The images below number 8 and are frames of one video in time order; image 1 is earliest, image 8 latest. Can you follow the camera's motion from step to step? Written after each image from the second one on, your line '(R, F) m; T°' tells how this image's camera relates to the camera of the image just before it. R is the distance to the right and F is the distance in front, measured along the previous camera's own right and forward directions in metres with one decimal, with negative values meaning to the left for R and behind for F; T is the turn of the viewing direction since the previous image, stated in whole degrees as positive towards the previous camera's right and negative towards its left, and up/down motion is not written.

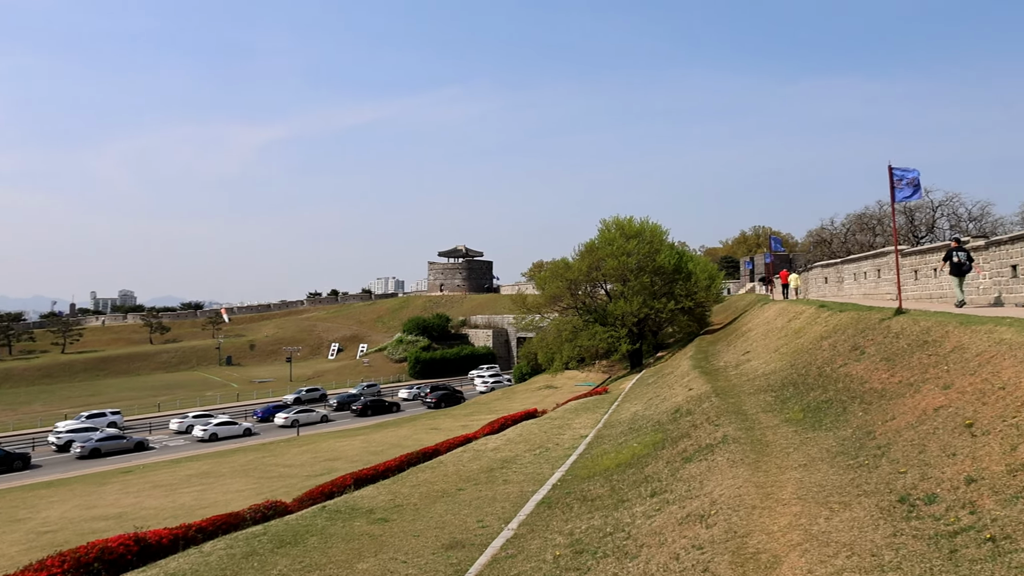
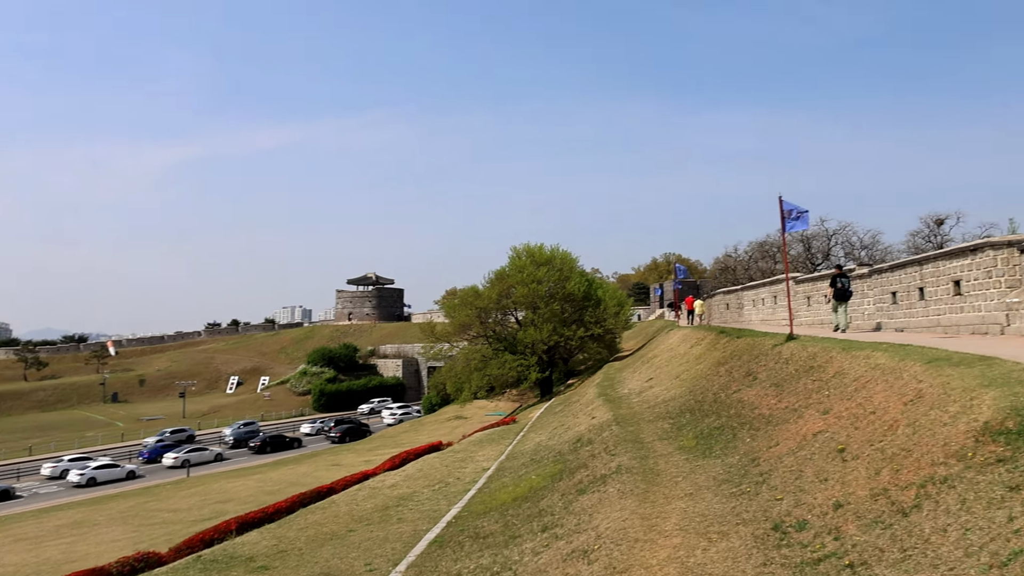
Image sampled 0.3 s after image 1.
(+0.4, +0.1) m; +5°
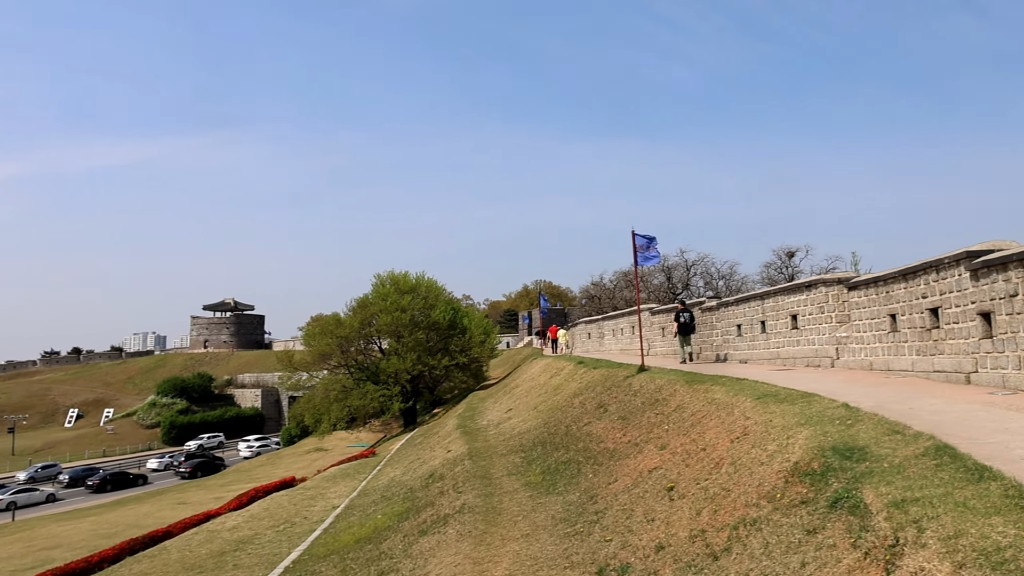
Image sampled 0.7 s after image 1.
(+0.5, +0.2) m; +8°
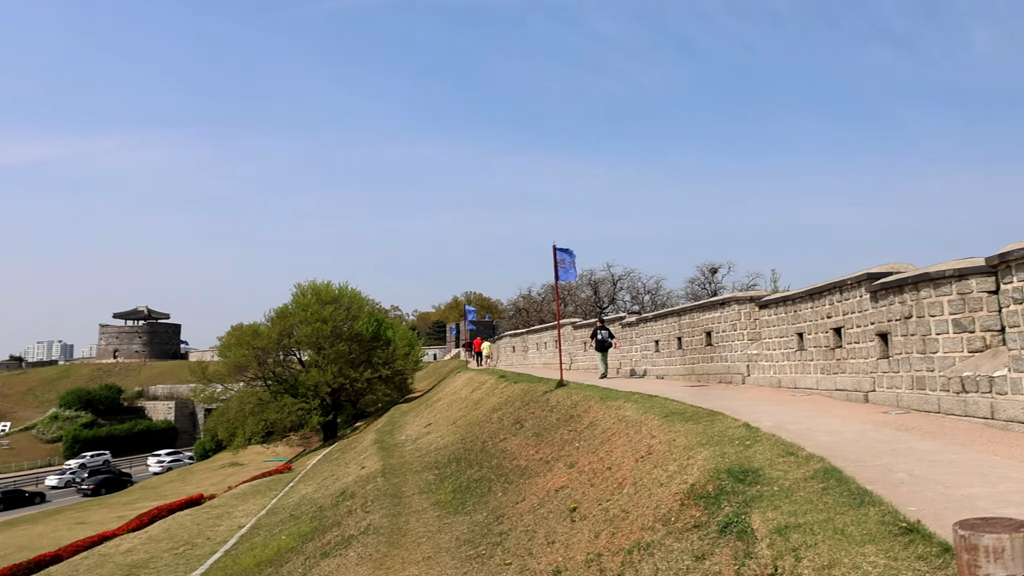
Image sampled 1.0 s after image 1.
(+0.3, +0.2) m; +5°
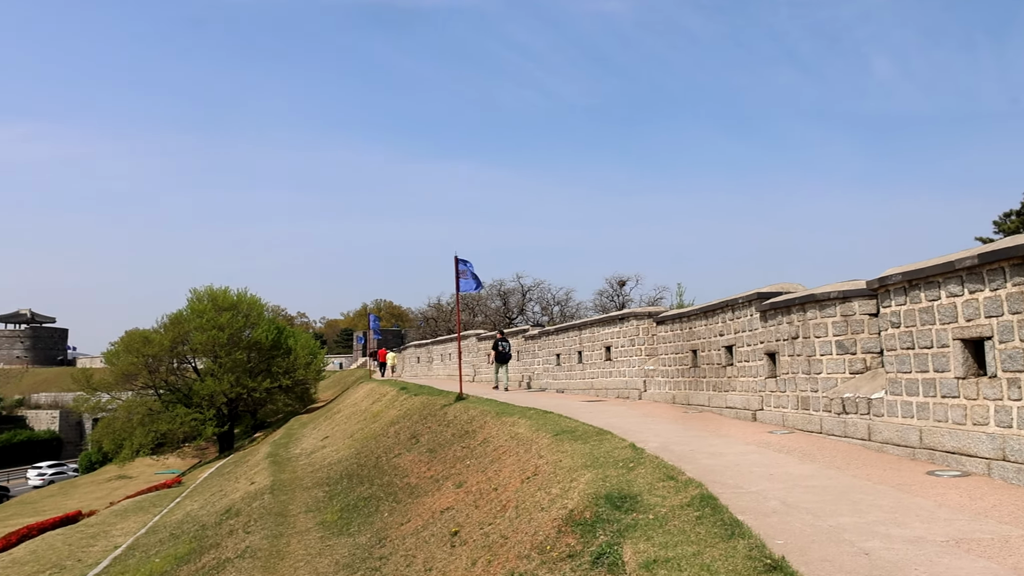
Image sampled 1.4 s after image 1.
(+0.3, +0.4) m; +6°
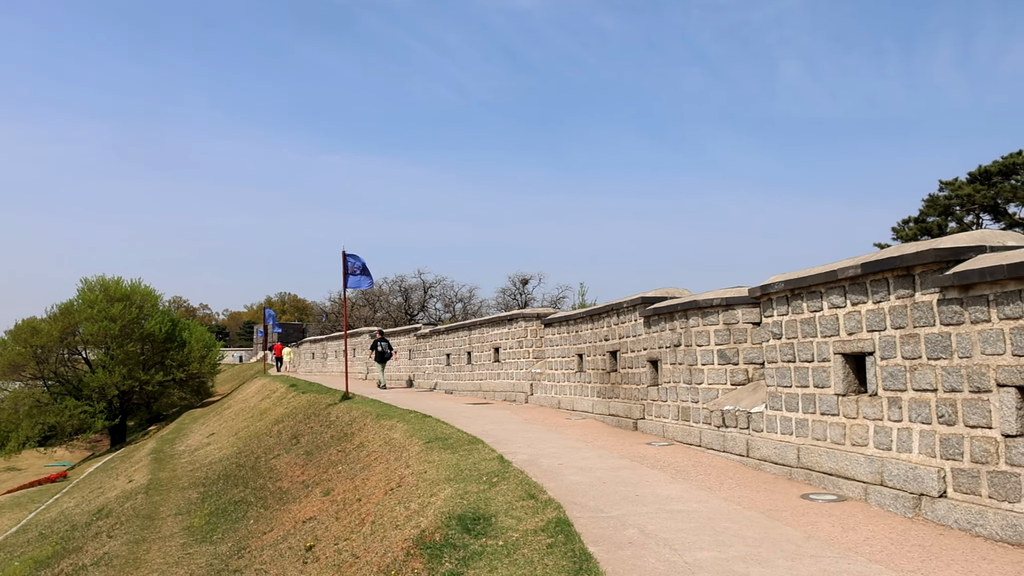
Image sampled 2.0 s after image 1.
(+0.4, +0.6) m; +6°
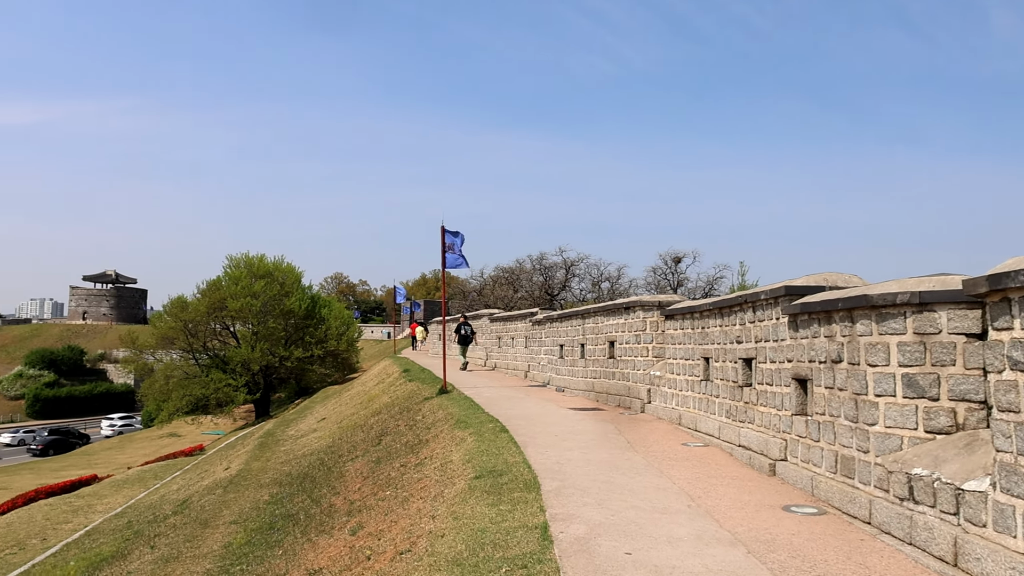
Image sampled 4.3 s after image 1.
(+0.7, +3.1) m; -11°
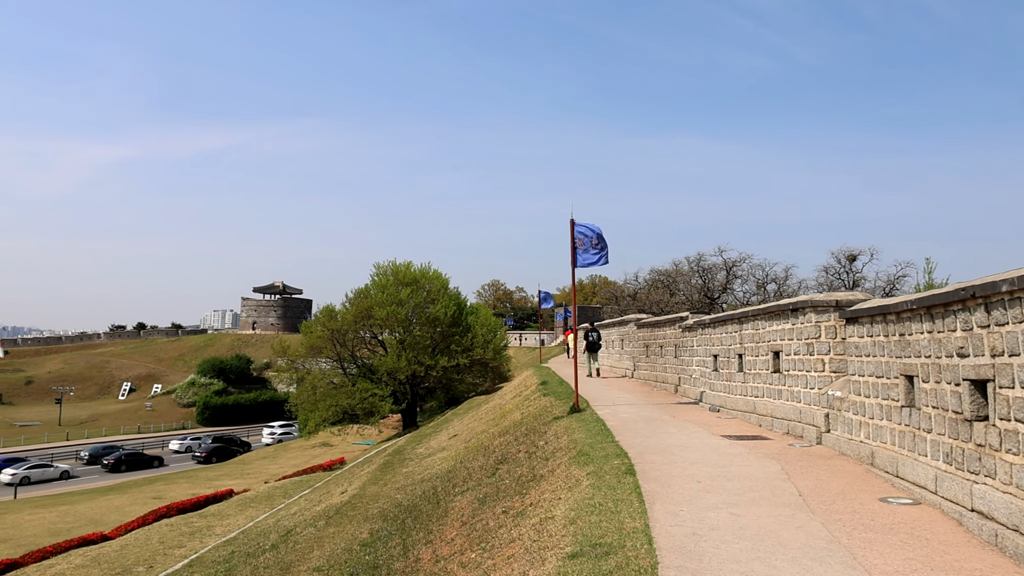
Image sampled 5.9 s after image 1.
(+0.3, +2.4) m; -11°
